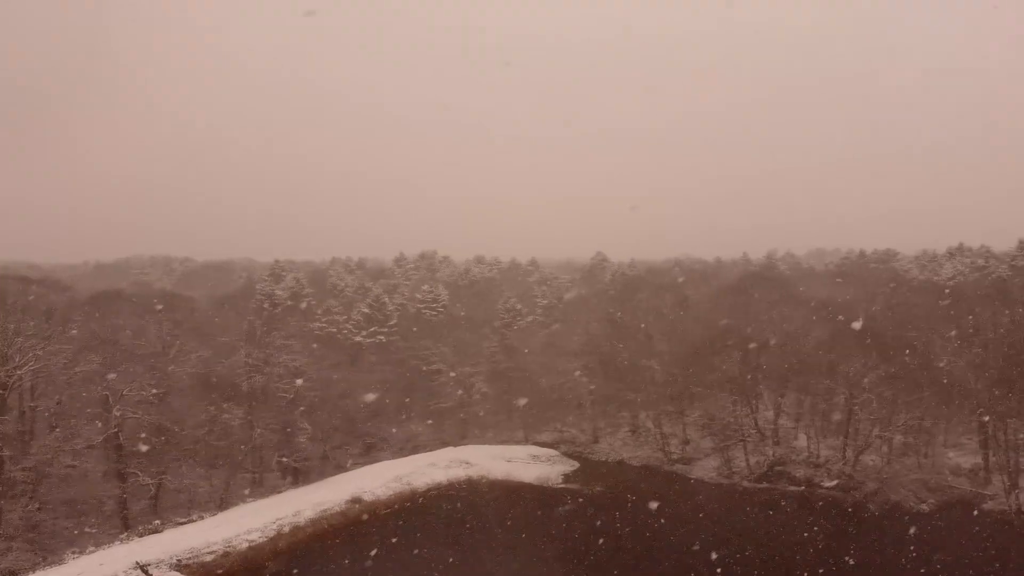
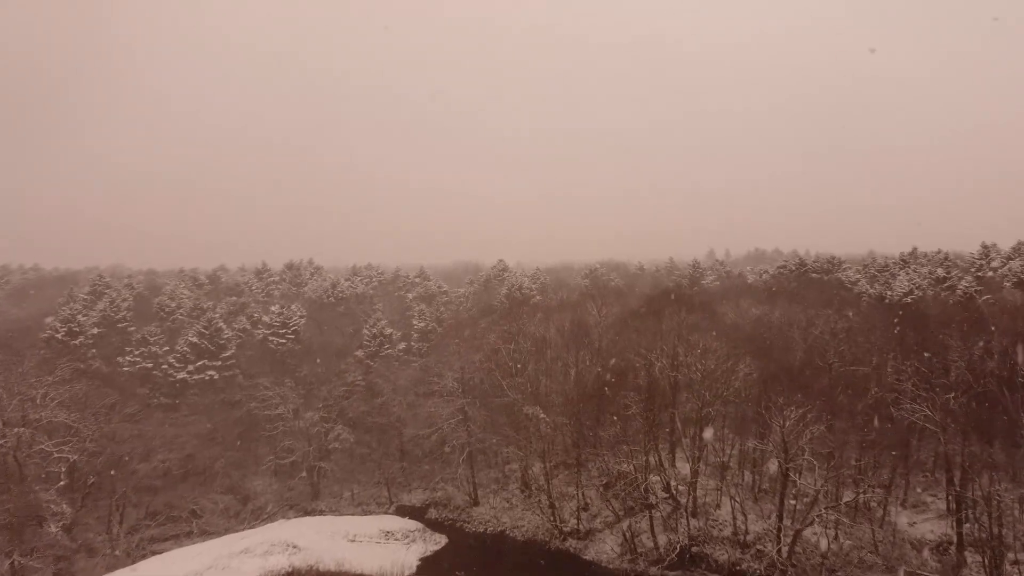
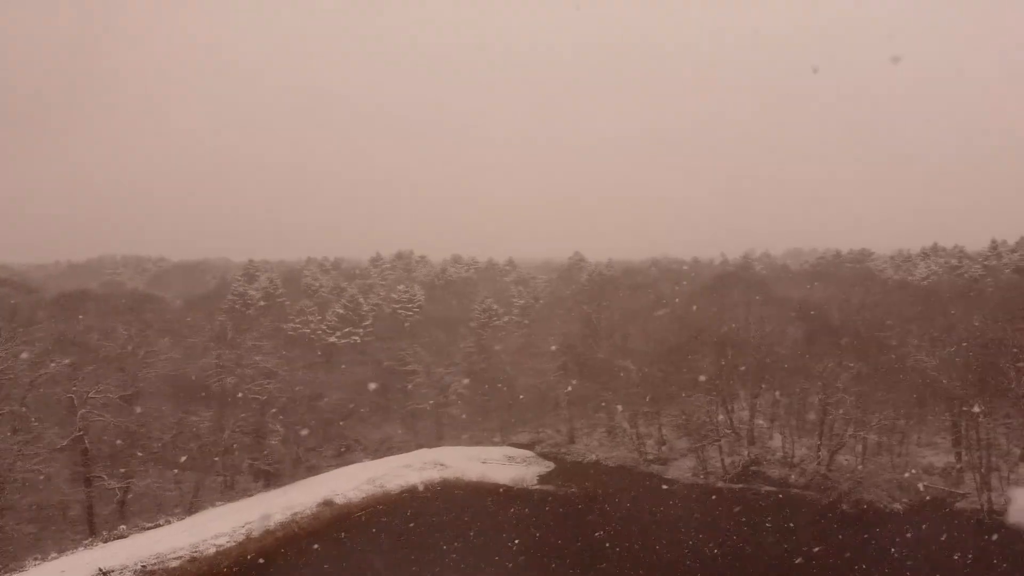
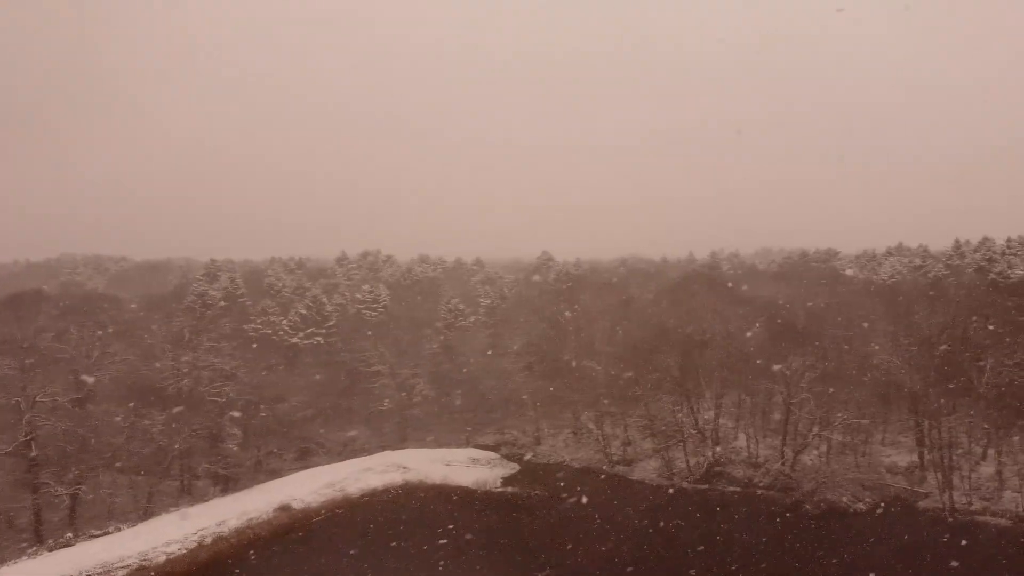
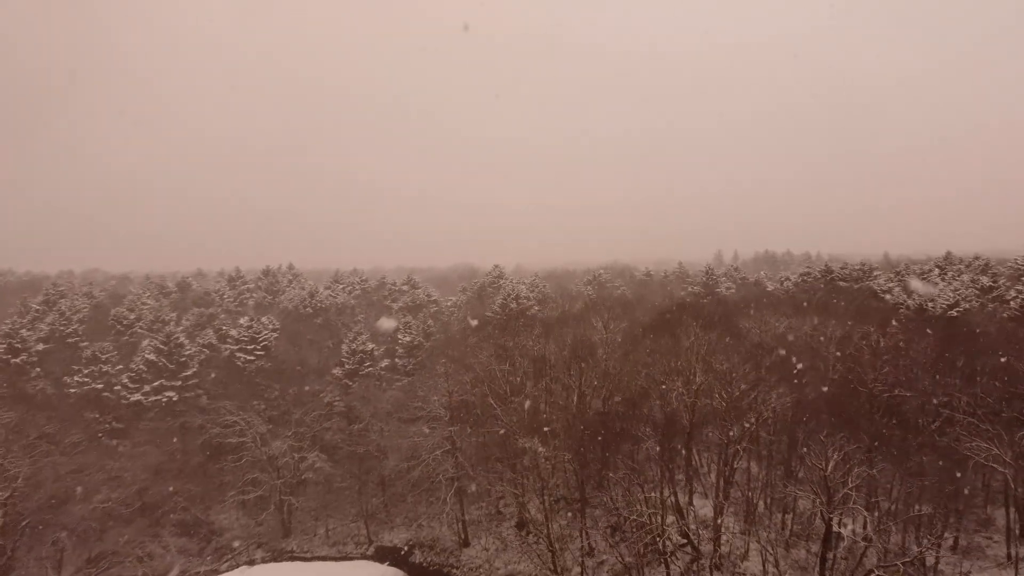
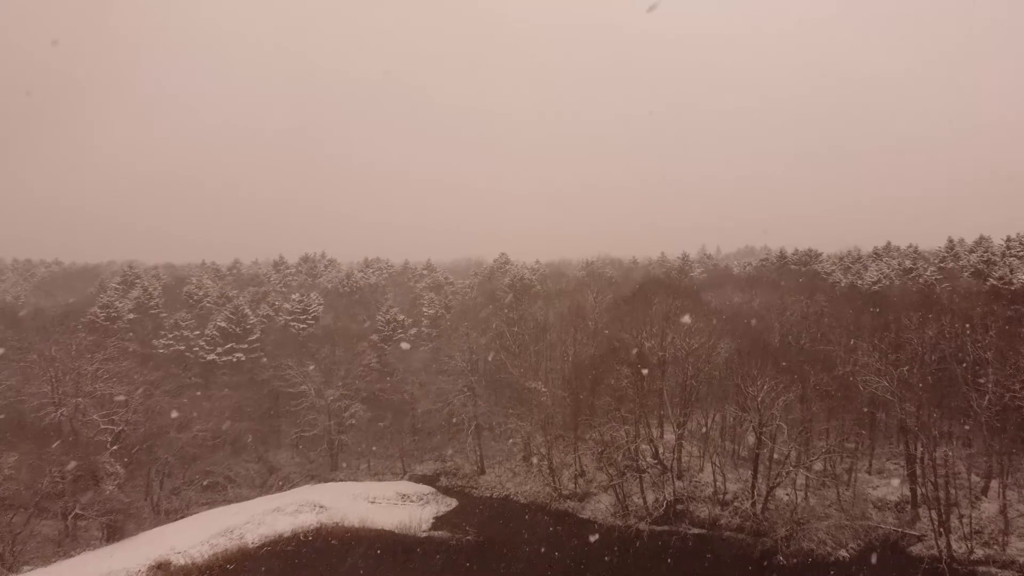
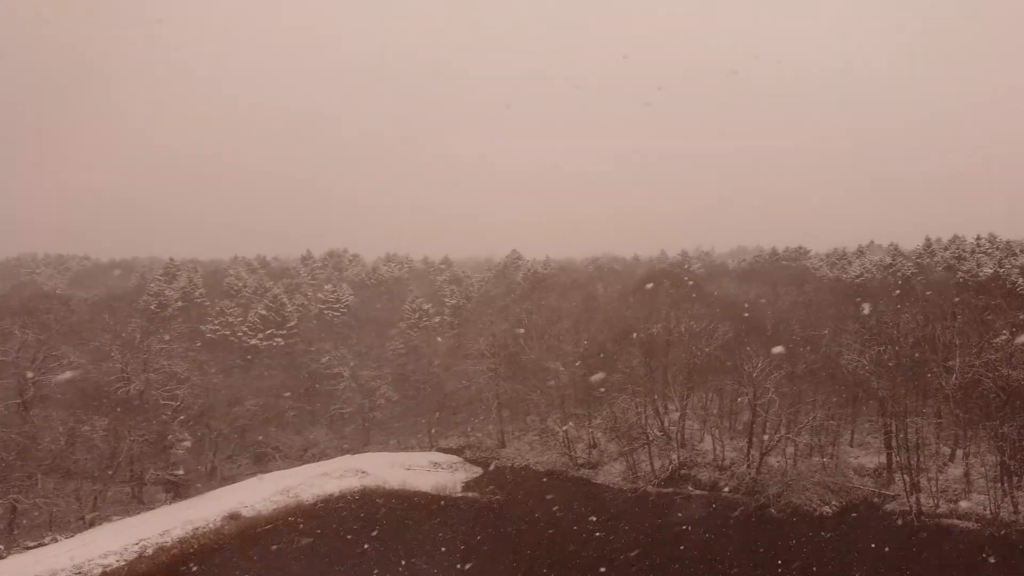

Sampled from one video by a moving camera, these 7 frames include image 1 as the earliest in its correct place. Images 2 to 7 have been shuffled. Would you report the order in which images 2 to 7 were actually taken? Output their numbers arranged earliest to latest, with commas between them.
3, 4, 7, 6, 2, 5
